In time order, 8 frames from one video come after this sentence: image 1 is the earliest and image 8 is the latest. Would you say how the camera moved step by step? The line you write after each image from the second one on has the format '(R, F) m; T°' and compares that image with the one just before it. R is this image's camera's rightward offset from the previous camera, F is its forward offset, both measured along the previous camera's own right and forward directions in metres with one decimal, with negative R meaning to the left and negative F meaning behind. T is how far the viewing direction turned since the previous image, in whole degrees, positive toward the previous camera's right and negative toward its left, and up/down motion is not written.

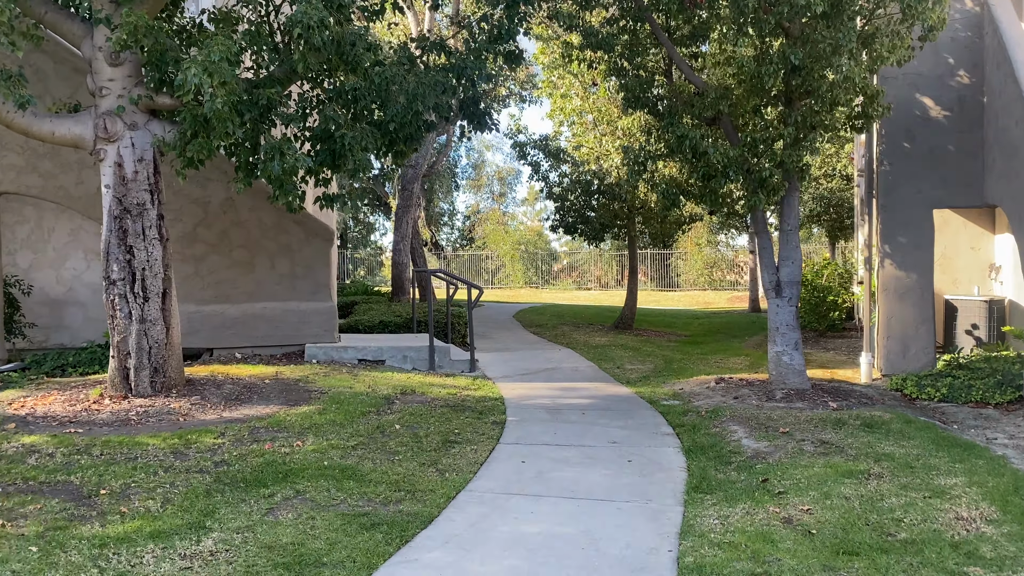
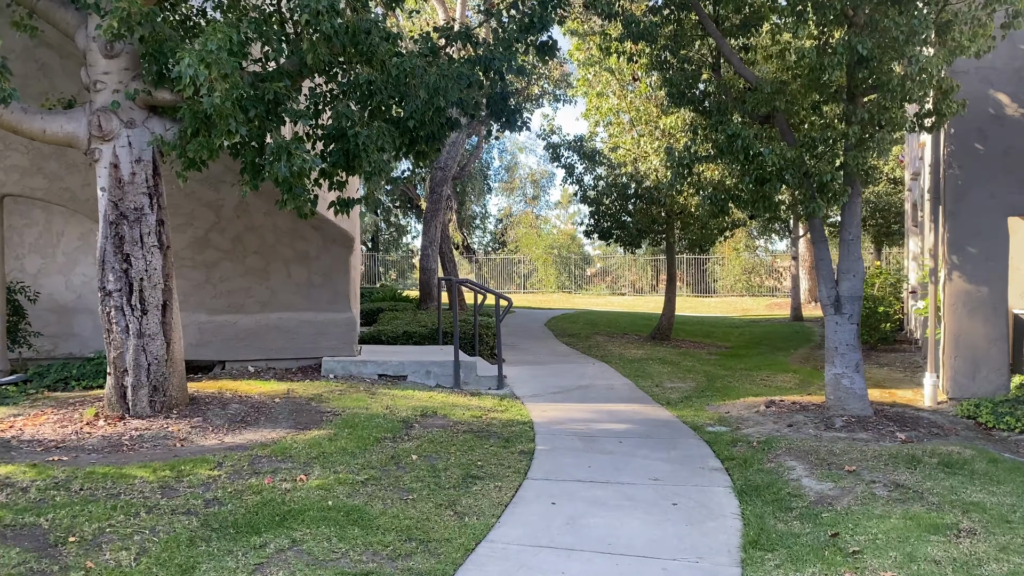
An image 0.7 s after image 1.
(0.0, +0.6) m; -2°
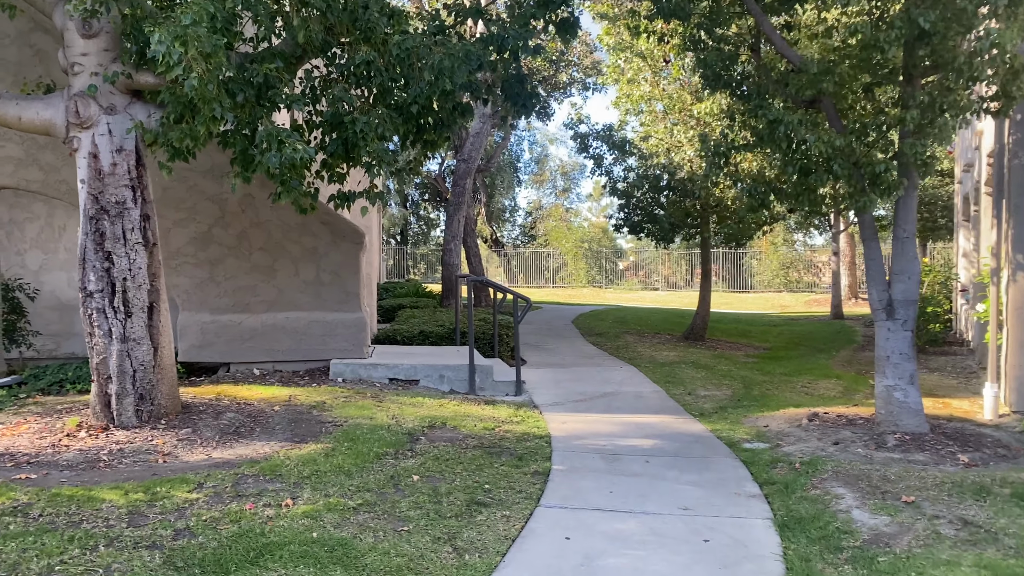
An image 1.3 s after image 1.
(+0.1, +0.6) m; -2°
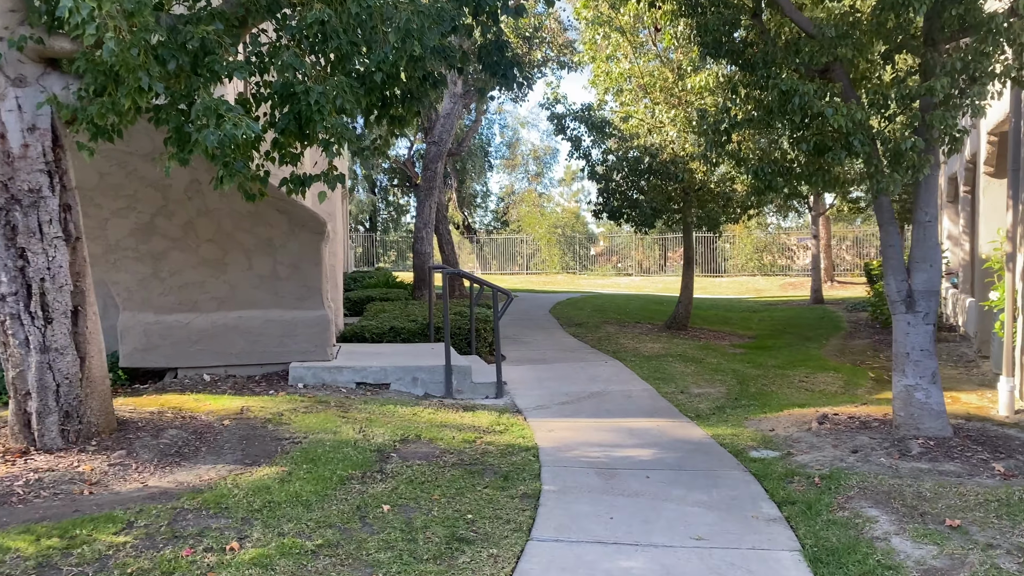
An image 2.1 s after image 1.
(-0.1, +0.7) m; +2°
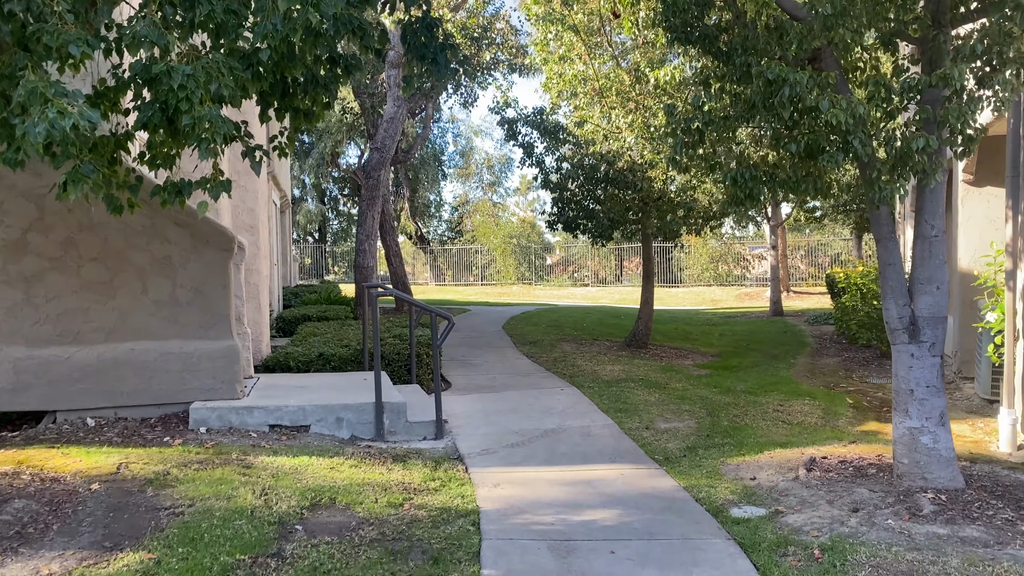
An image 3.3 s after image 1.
(+0.1, +1.0) m; +3°
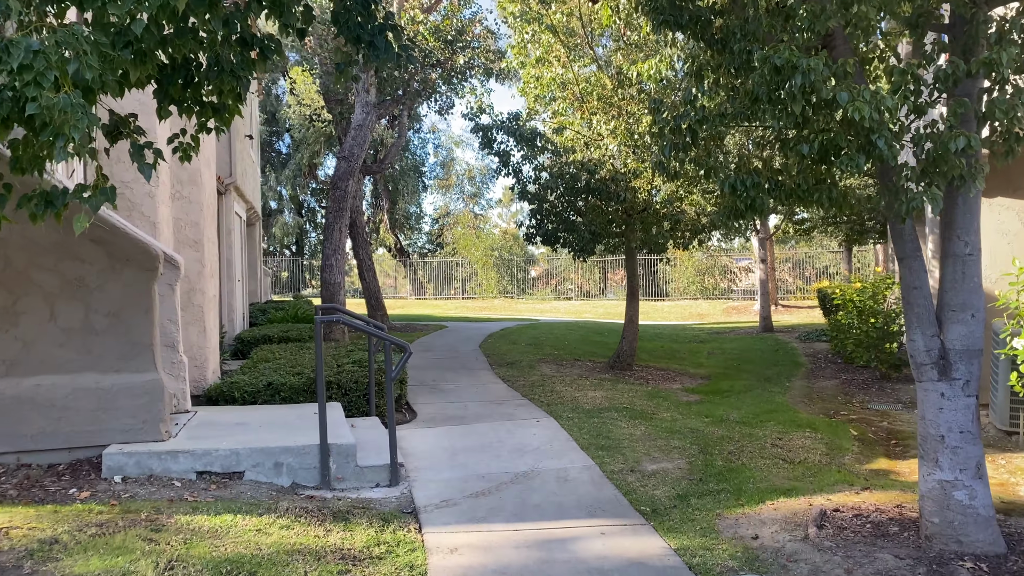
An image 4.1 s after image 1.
(+0.1, +0.8) m; +1°
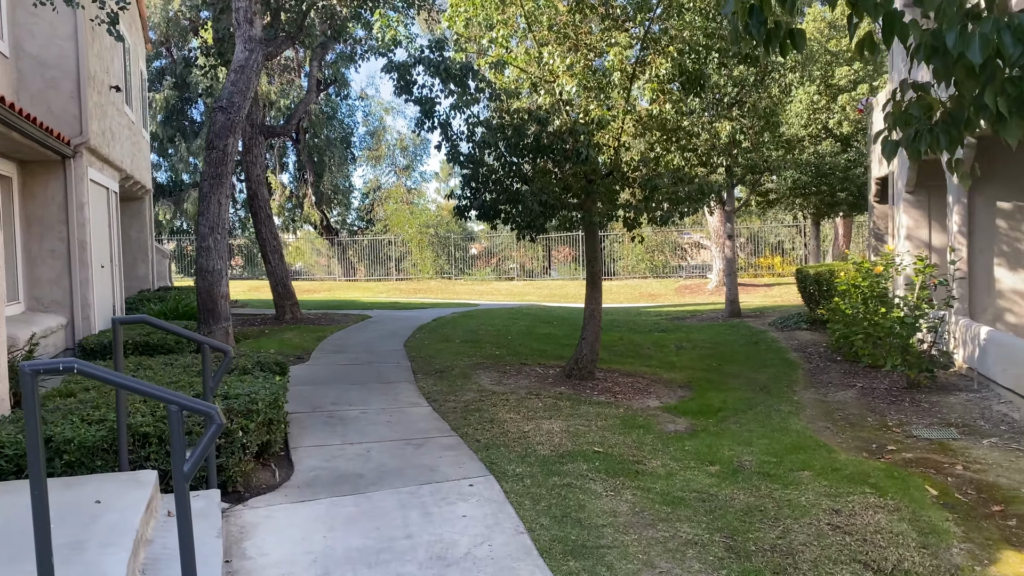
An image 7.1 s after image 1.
(+0.1, +2.6) m; +4°
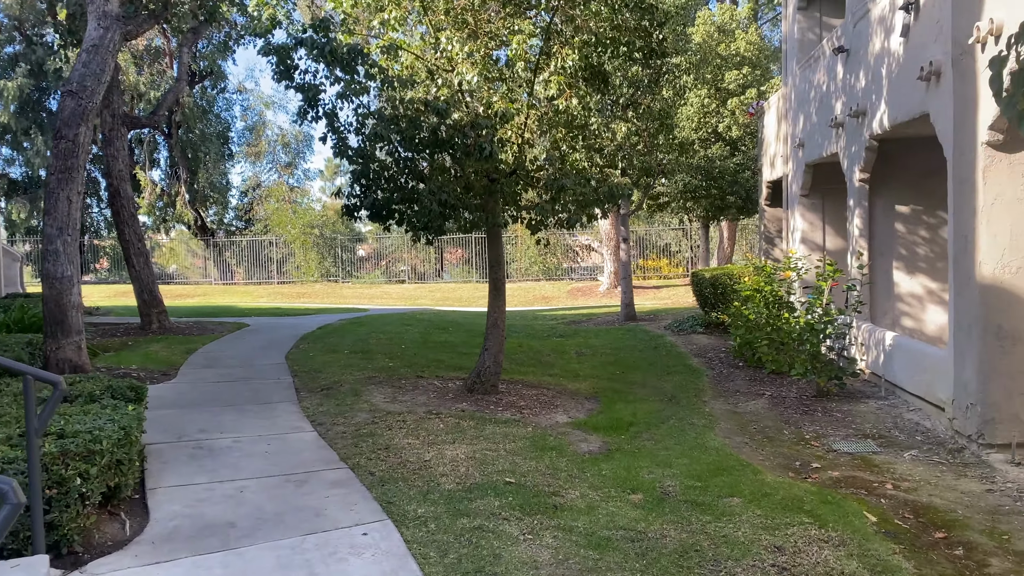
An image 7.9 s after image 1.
(-0.1, +0.7) m; +8°
